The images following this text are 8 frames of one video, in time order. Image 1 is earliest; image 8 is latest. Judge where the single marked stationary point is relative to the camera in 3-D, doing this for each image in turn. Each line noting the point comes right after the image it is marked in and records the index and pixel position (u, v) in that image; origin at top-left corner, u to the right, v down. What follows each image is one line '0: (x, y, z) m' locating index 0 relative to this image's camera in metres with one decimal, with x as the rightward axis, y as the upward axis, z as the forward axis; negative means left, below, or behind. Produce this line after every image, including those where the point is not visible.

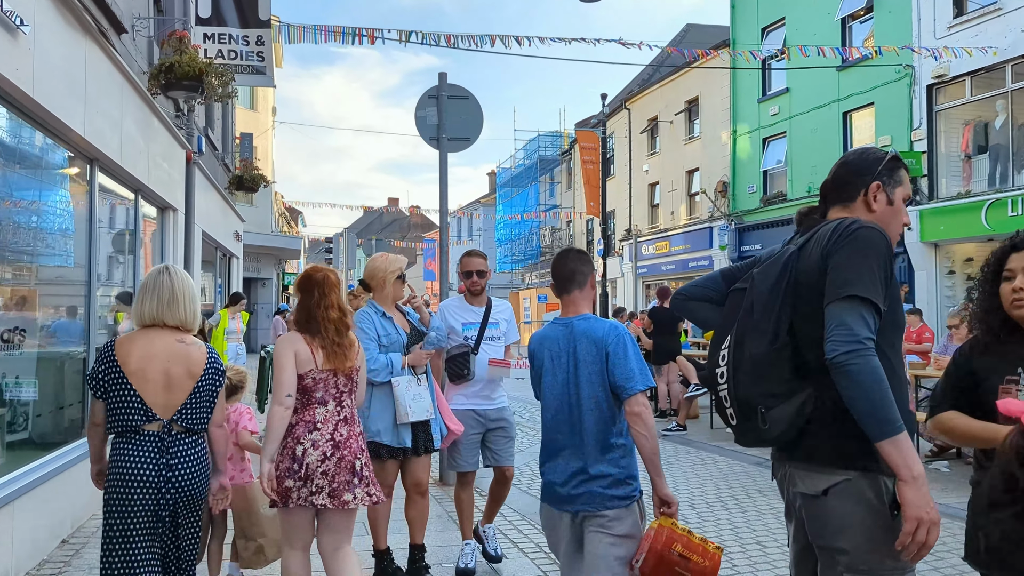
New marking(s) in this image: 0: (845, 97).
0: (+7.4, +4.3, +19.4) m
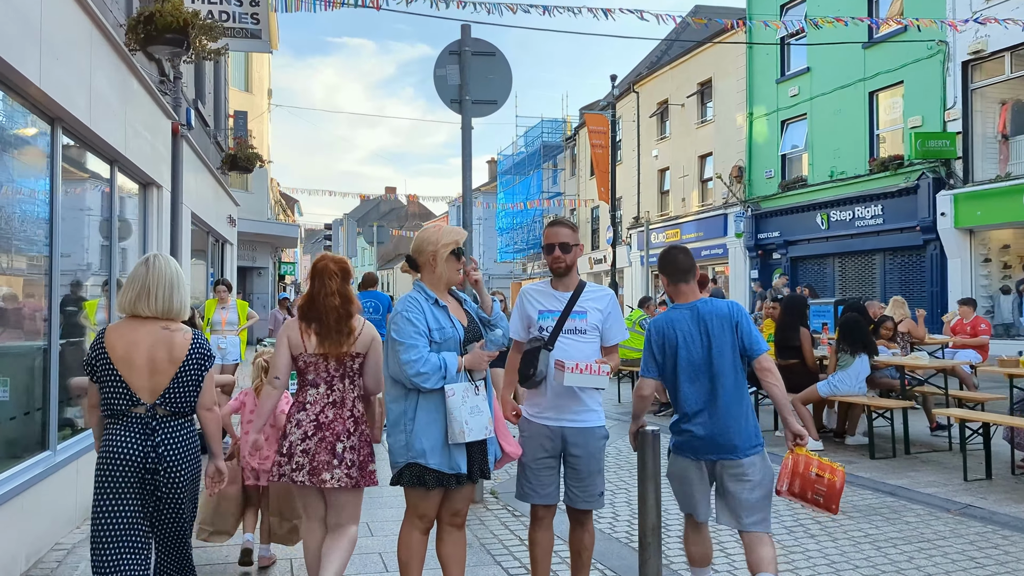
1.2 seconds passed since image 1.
0: (+7.6, +4.5, +18.4) m
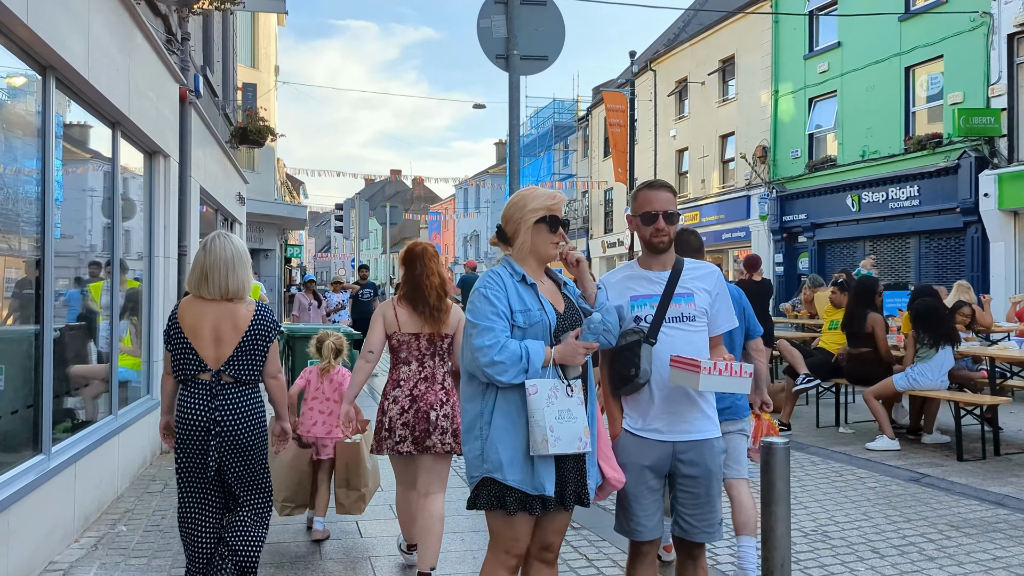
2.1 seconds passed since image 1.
0: (+8.0, +4.8, +17.6) m
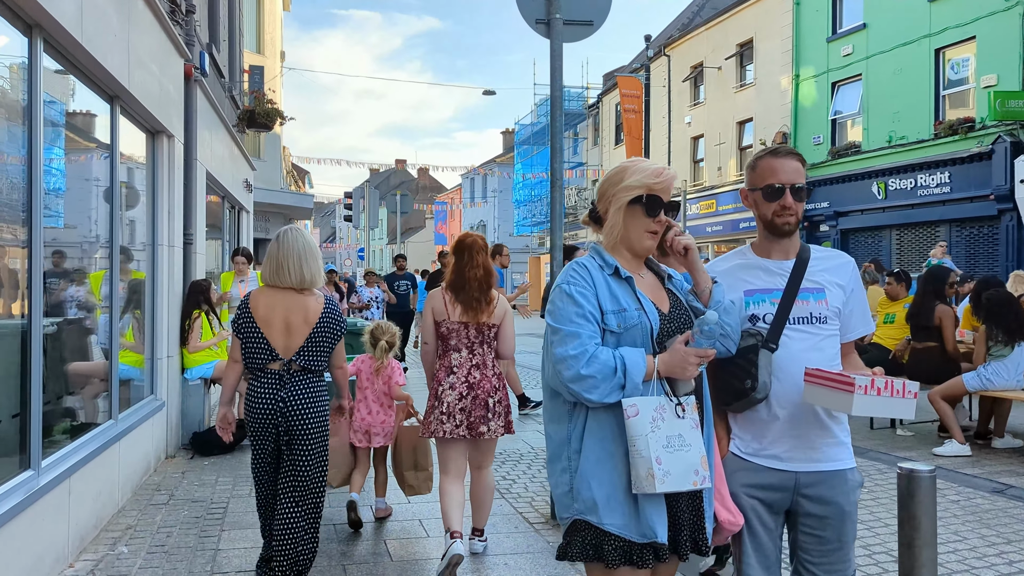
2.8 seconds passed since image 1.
0: (+8.3, +5.0, +17.0) m
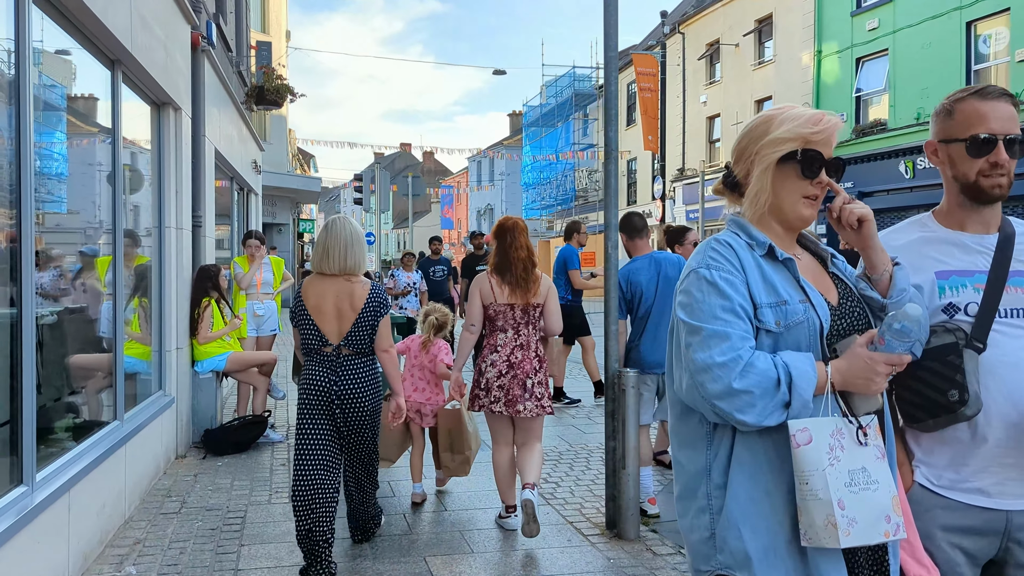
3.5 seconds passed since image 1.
0: (+8.6, +5.3, +16.3) m
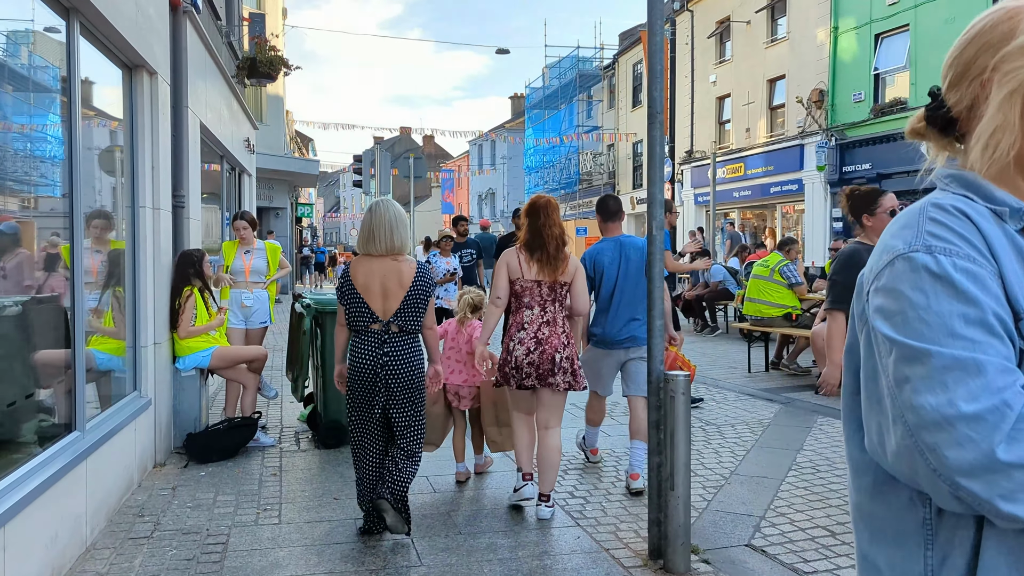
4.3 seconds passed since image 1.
0: (+8.7, +5.6, +15.6) m
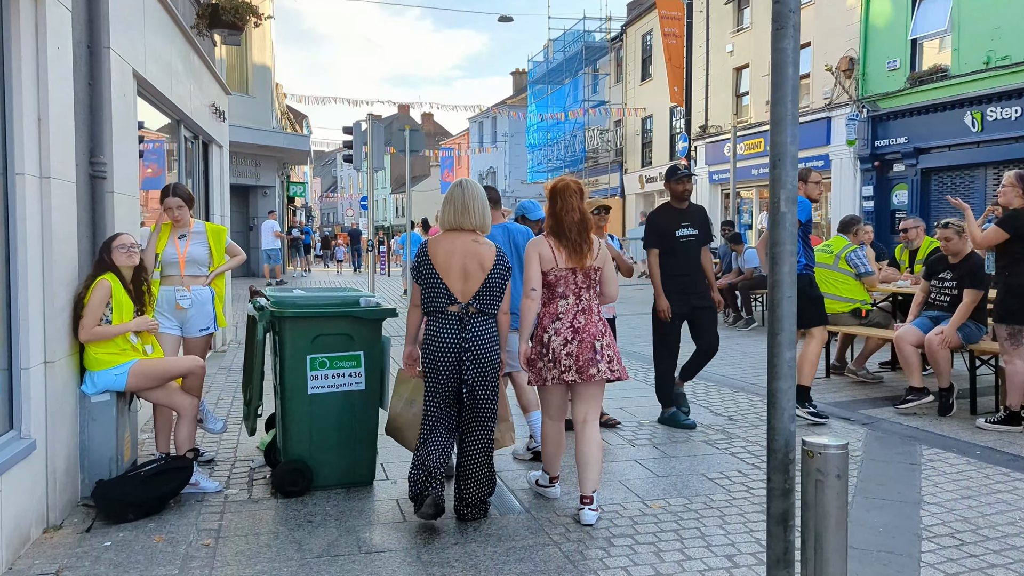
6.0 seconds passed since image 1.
0: (+8.8, +5.8, +14.0) m
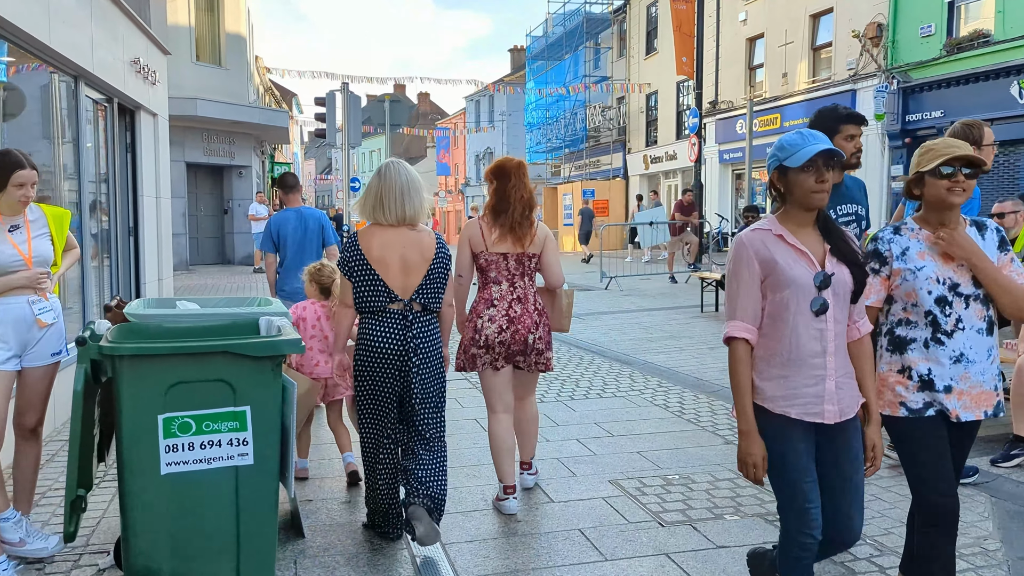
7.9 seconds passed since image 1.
0: (+8.7, +6.0, +12.2) m
